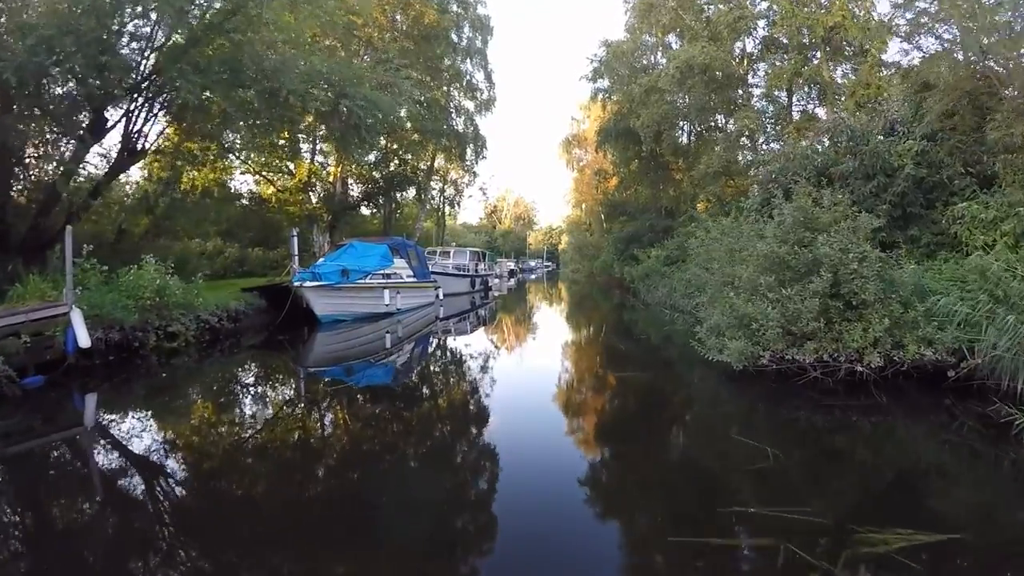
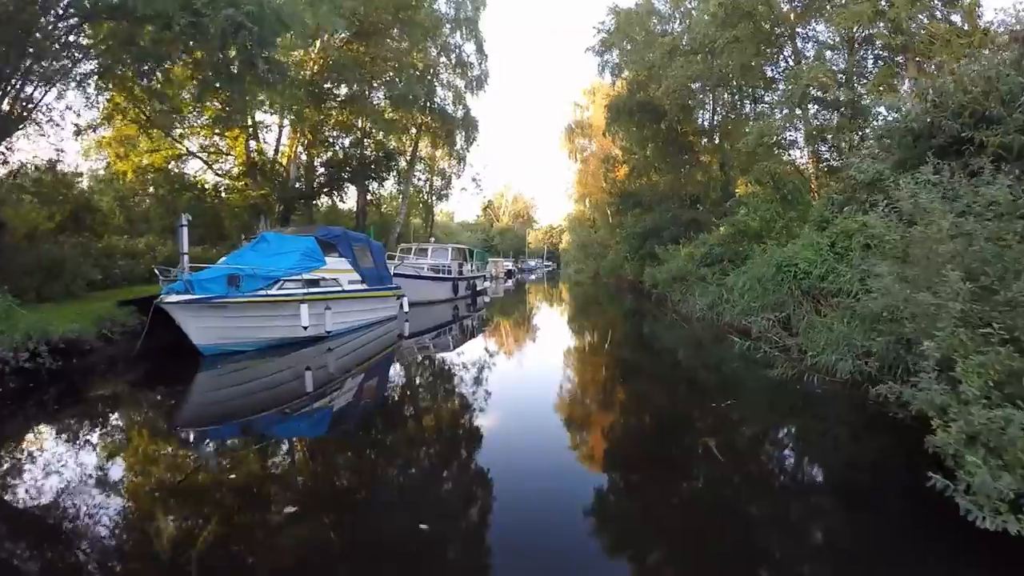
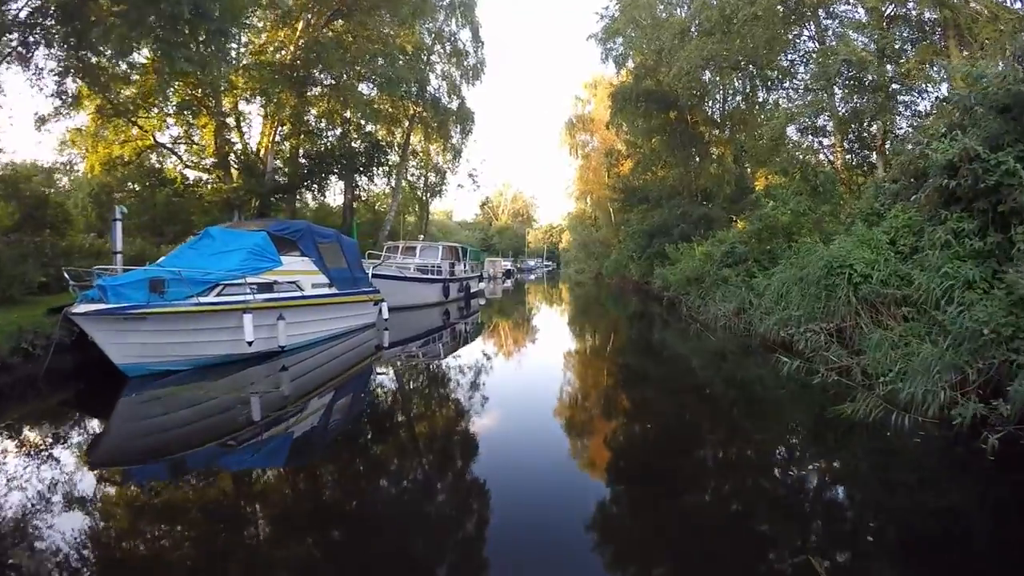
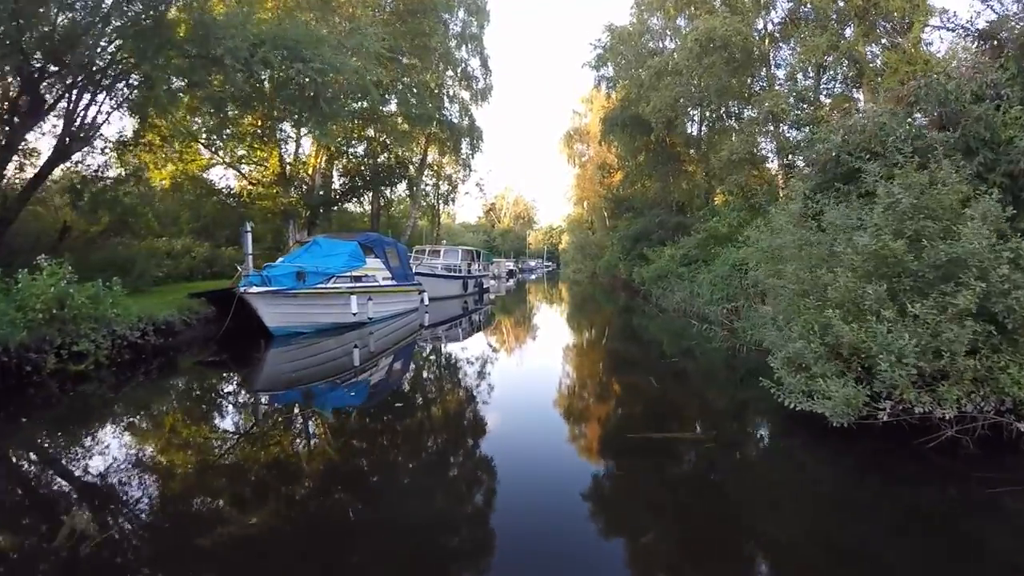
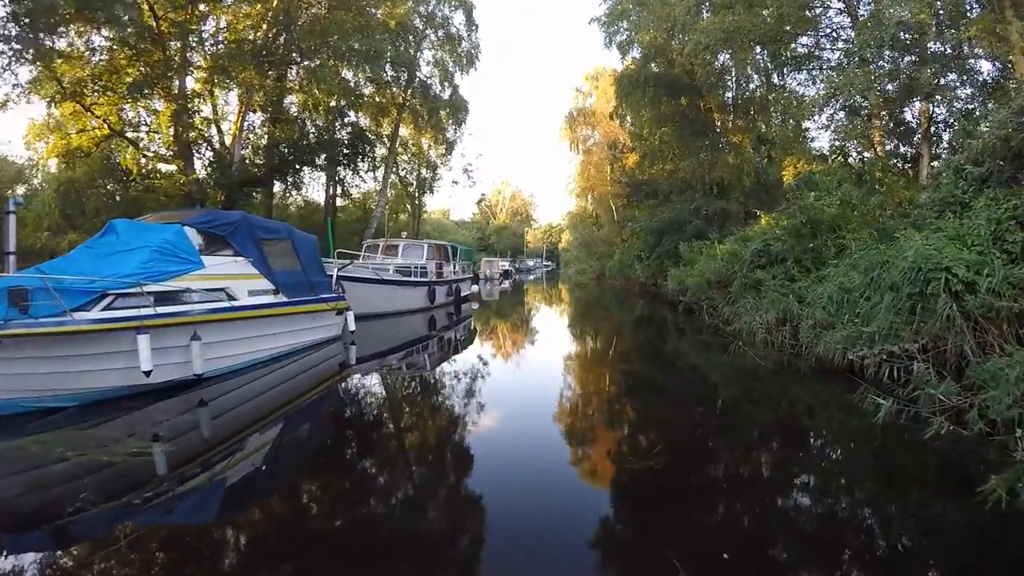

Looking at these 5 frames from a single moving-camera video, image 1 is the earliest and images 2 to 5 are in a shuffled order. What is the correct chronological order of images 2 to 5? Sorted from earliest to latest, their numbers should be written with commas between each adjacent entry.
4, 2, 3, 5
